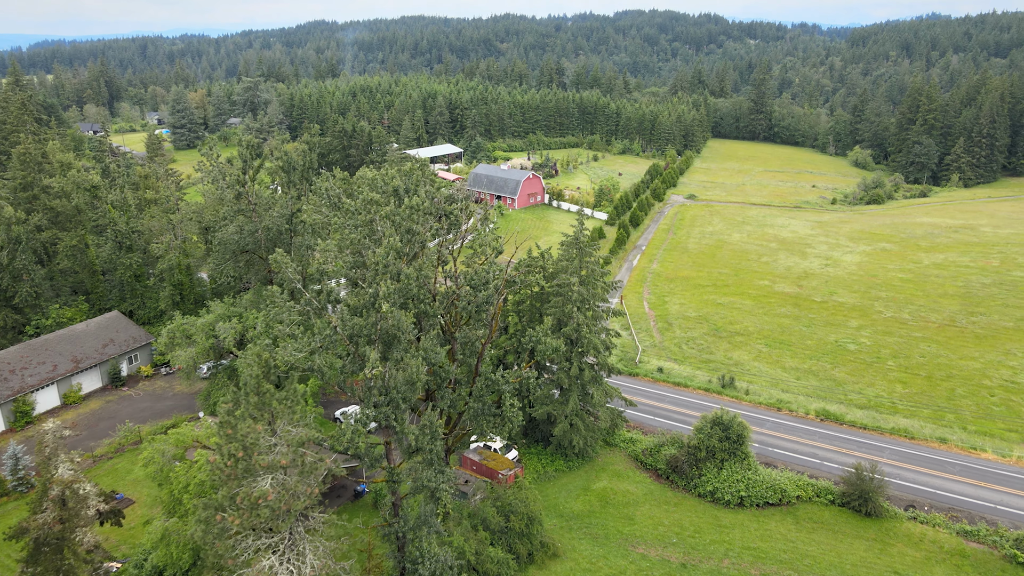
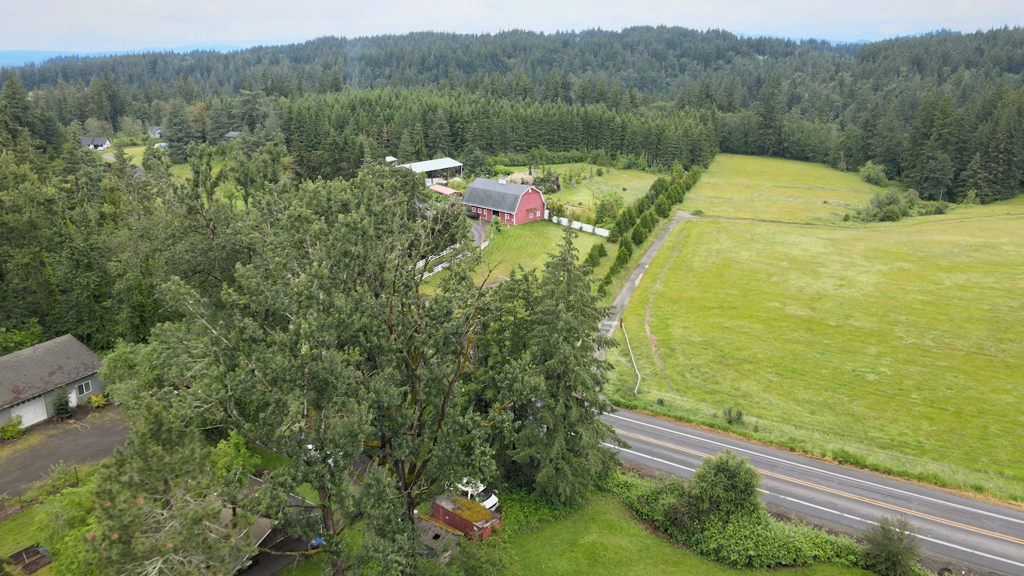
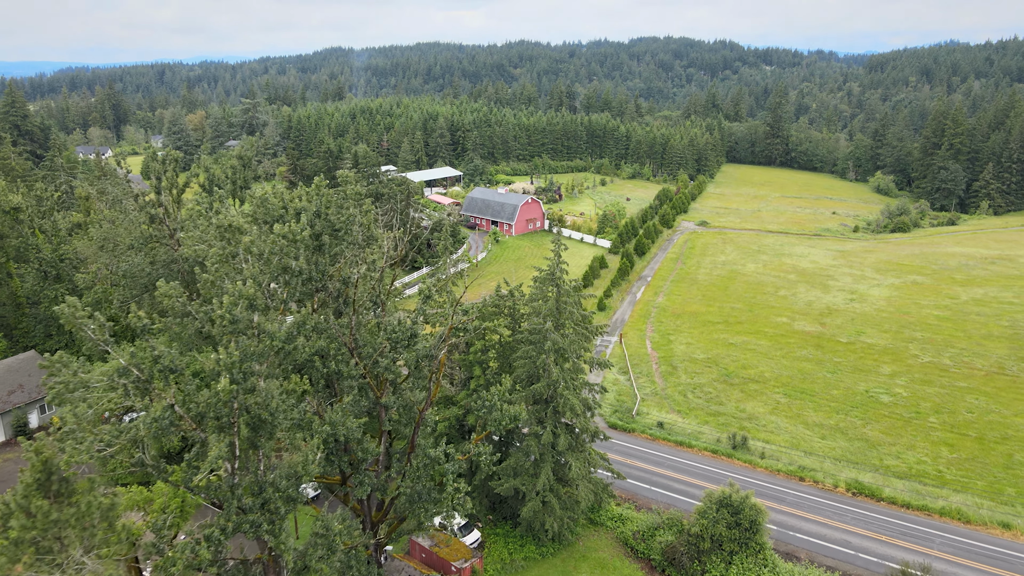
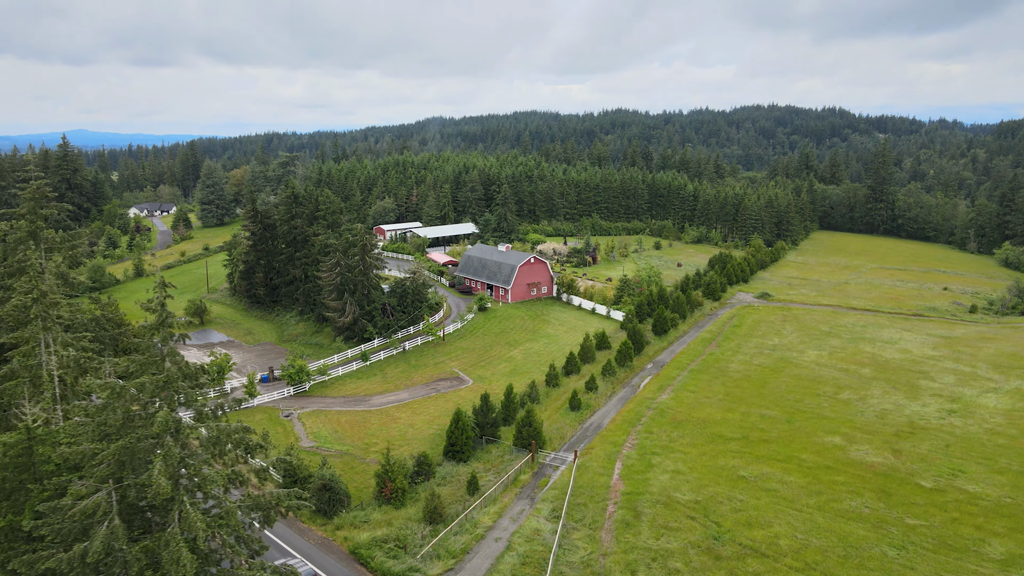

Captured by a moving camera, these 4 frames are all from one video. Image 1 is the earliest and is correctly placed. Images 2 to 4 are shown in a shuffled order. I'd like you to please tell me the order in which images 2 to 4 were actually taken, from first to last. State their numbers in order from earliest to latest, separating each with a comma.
2, 3, 4
